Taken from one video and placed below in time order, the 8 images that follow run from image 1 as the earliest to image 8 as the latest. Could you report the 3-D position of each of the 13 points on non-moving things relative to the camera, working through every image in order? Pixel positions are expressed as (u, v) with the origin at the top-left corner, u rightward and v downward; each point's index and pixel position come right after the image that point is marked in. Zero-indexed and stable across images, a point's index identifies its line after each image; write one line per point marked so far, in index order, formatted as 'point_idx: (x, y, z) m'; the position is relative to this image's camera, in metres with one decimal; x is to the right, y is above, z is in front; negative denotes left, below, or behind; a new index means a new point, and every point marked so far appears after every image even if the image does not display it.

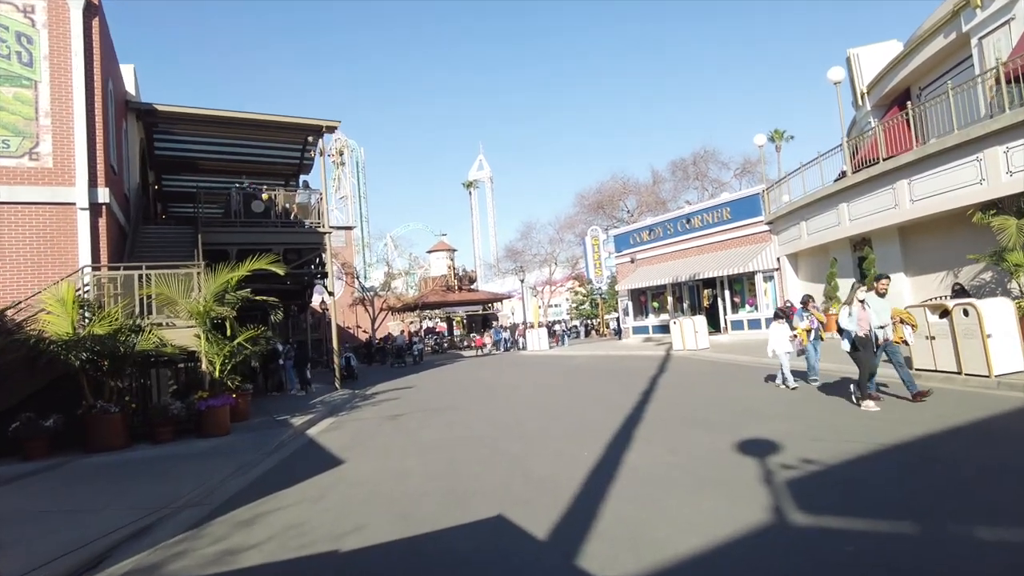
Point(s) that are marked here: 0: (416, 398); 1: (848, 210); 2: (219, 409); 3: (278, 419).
0: (-2.4, -2.8, +15.9) m
1: (+9.7, +2.3, +18.9) m
2: (-5.1, -2.1, +11.5) m
3: (-4.9, -2.8, +13.7) m
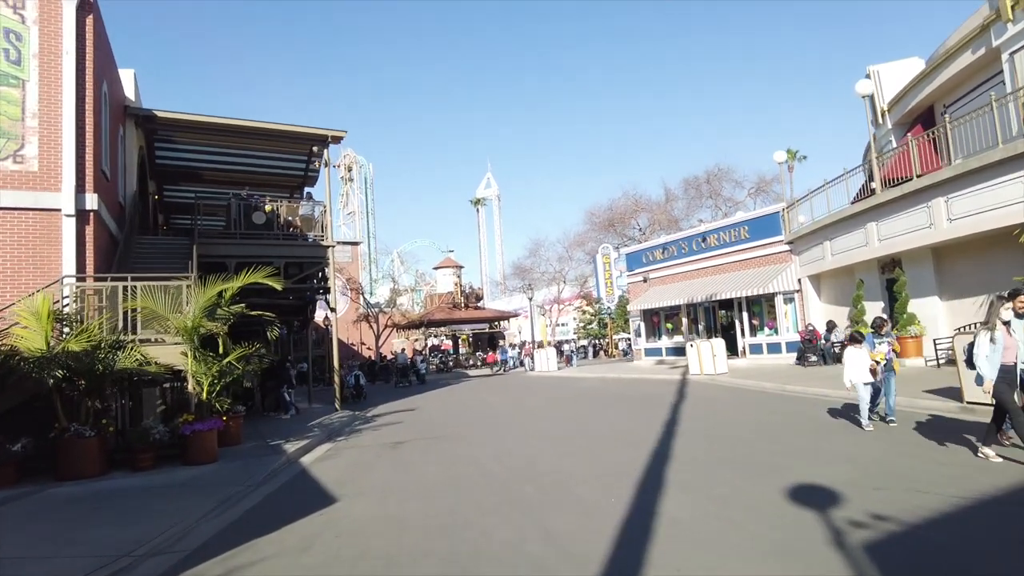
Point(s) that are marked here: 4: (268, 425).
0: (-2.1, -3.1, +15.0) m
1: (+10.1, +1.6, +17.9) m
2: (-5.0, -2.4, +10.5) m
3: (-4.7, -3.1, +12.7) m
4: (-5.7, -3.2, +15.2) m
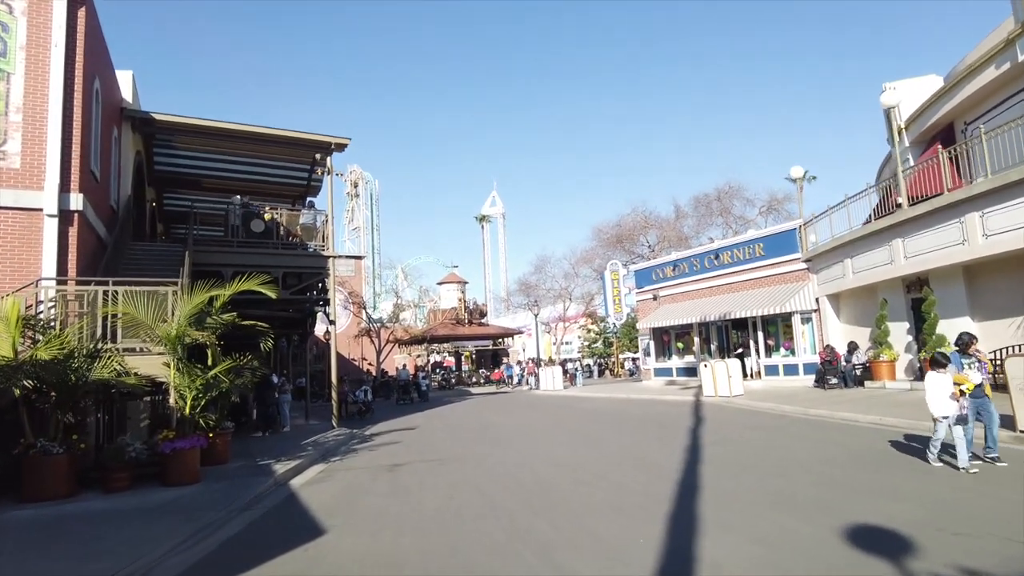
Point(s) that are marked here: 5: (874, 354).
0: (-2.0, -3.4, +14.1) m
1: (+10.3, +1.1, +17.1) m
2: (-4.8, -2.4, +9.7) m
3: (-4.6, -3.2, +11.8) m
4: (-5.6, -3.4, +14.3) m
5: (+10.2, -1.9, +18.4) m
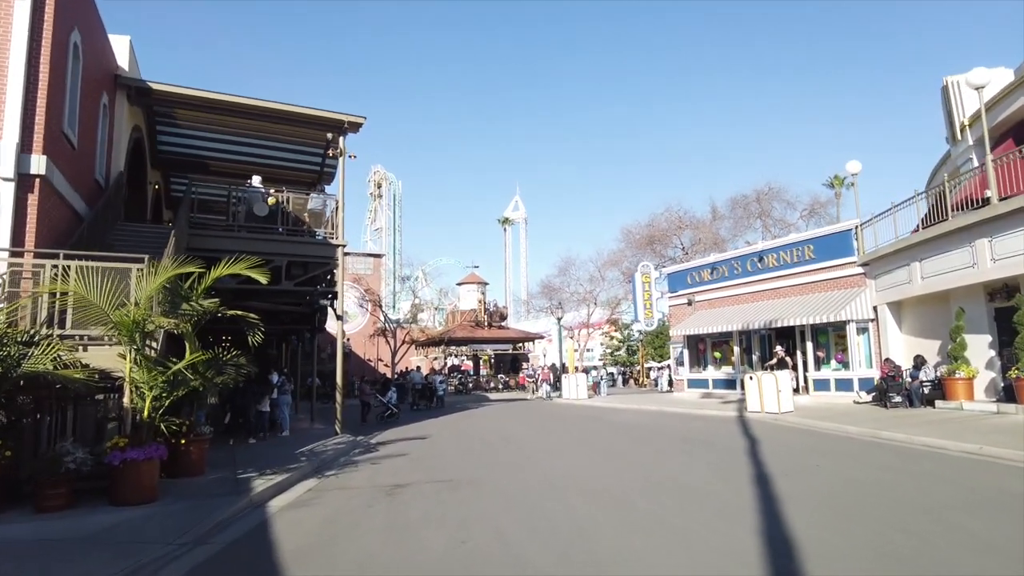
0: (-1.6, -3.2, +12.2) m
1: (+10.9, +1.0, +14.9) m
2: (-4.5, -2.1, +7.9) m
3: (-4.2, -2.9, +10.1) m
4: (-5.1, -3.2, +12.6) m
5: (+10.8, -2.0, +16.2) m
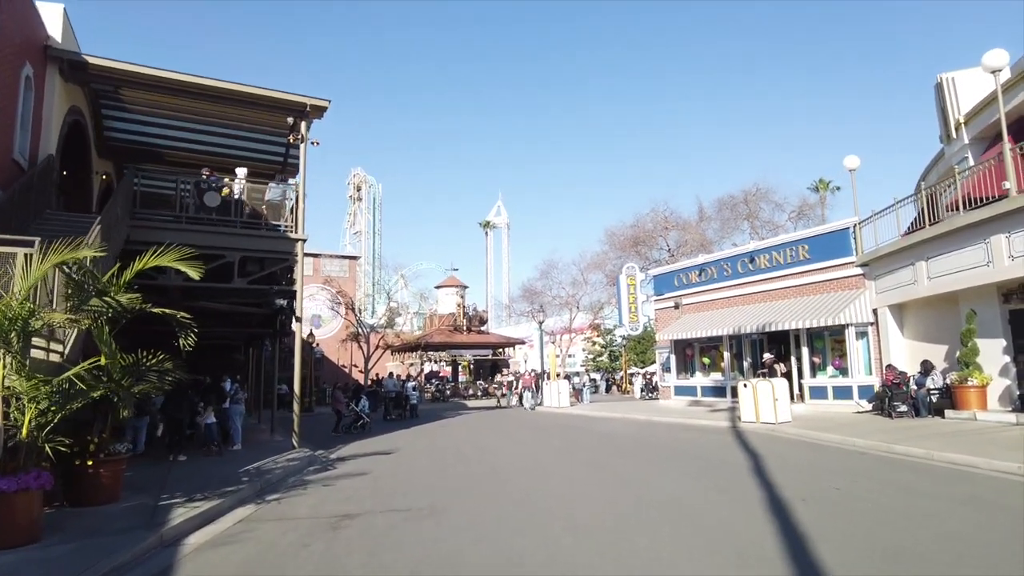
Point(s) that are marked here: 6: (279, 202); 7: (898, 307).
0: (-2.0, -3.1, +10.7) m
1: (+10.4, +1.0, +13.7) m
2: (-4.8, -2.0, +6.3) m
3: (-4.6, -2.8, +8.5) m
4: (-5.6, -3.1, +11.0) m
5: (+10.2, -2.1, +15.0) m
6: (-6.0, +2.2, +16.9) m
7: (+10.8, -0.5, +18.2) m
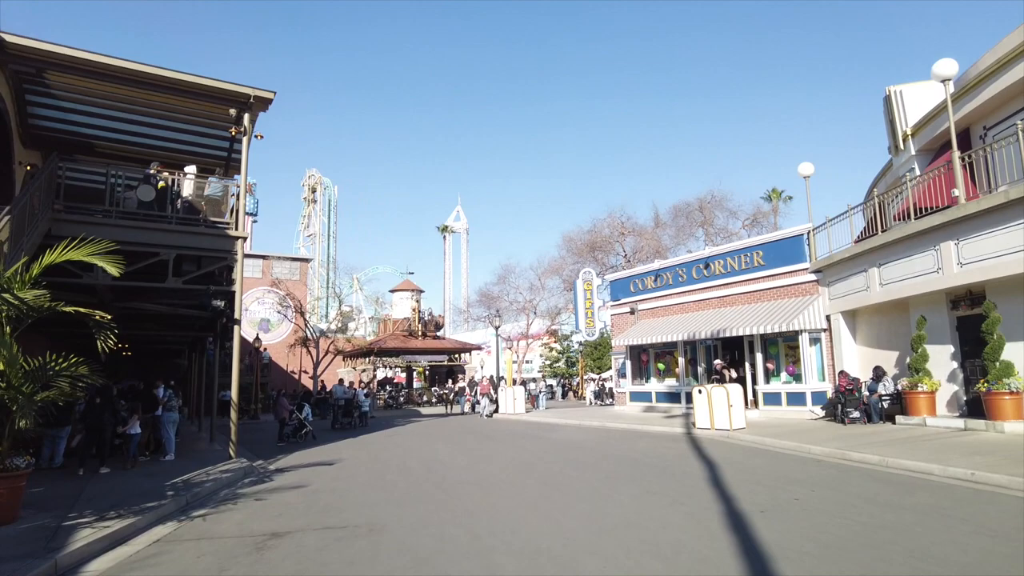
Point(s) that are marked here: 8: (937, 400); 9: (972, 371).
0: (-2.8, -3.1, +10.0) m
1: (+9.4, +0.8, +13.9) m
2: (-5.3, -2.0, +5.5) m
3: (-5.2, -2.8, +7.6) m
4: (-6.4, -3.0, +10.0) m
5: (+9.1, -2.2, +15.1) m
6: (-7.2, +2.2, +15.9) m
7: (+9.5, -0.7, +18.3) m
8: (+9.6, -2.5, +14.8) m
9: (+10.0, -1.8, +14.2) m
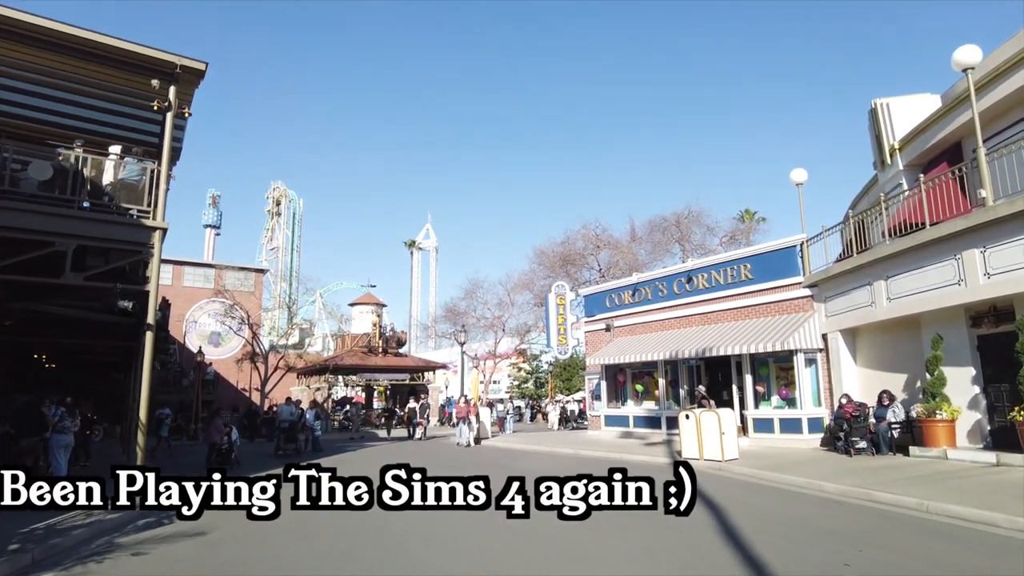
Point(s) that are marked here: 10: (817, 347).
0: (-3.3, -3.0, +7.7) m
1: (+8.8, +0.5, +12.3) m
2: (-5.6, -1.7, +3.1) m
3: (-5.6, -2.6, +5.2) m
4: (-6.9, -2.9, +7.6) m
5: (+8.4, -2.5, +13.3) m
6: (-7.8, +2.2, +13.6) m
7: (+8.6, -1.1, +16.7) m
8: (+8.9, -2.8, +13.1) m
9: (+9.3, -2.1, +12.5) m
10: (+8.0, -1.5, +17.1) m
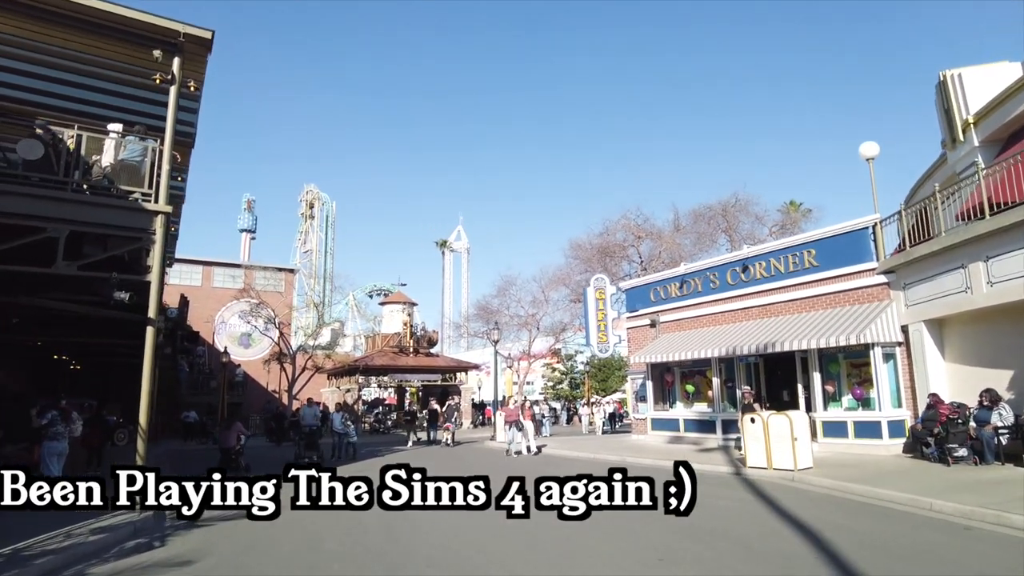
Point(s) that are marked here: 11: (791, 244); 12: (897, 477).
0: (-2.8, -2.8, +6.2) m
1: (+9.5, +0.9, +10.2) m
2: (-5.3, -1.4, +1.8) m
3: (-5.2, -2.4, +3.9) m
4: (-6.4, -2.7, +6.3) m
5: (+9.1, -2.2, +11.3) m
6: (-7.1, +2.4, +12.4) m
7: (+9.5, -0.8, +14.6) m
8: (+9.6, -2.5, +11.0) m
9: (+10.0, -1.7, +10.5) m
10: (+8.9, -1.2, +15.1) m
11: (+7.7, +1.2, +18.1) m
12: (+6.9, -3.4, +11.7) m
